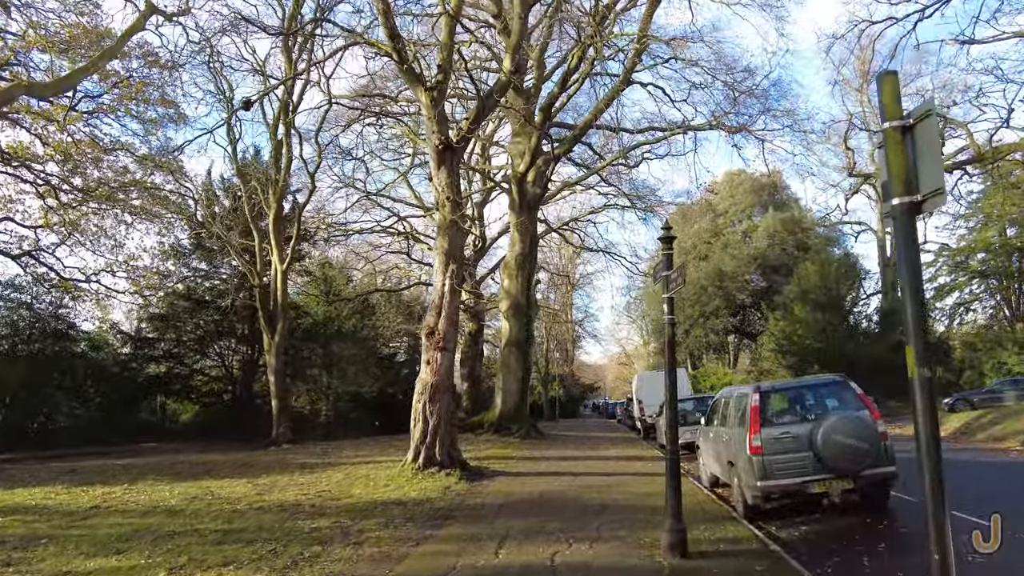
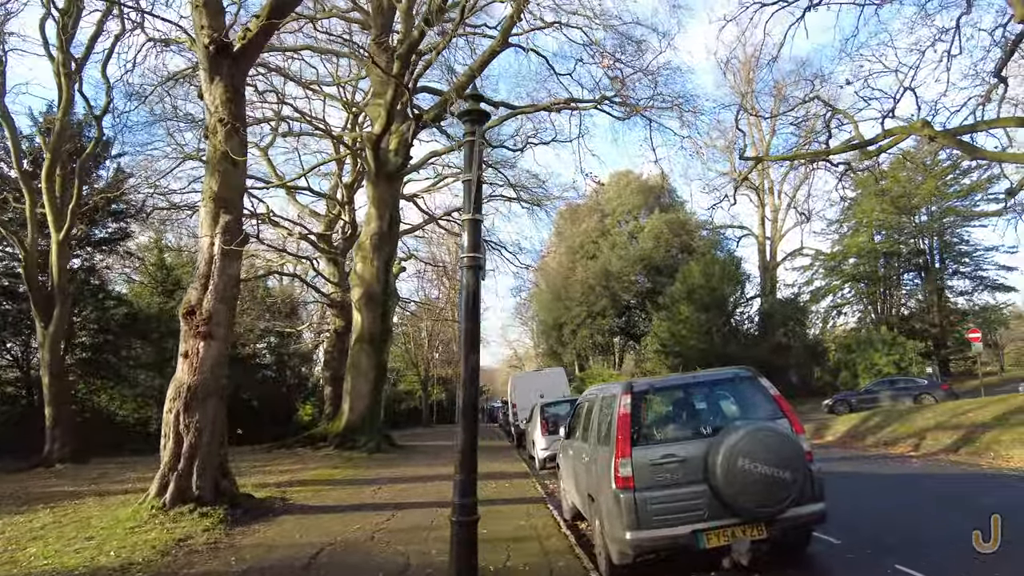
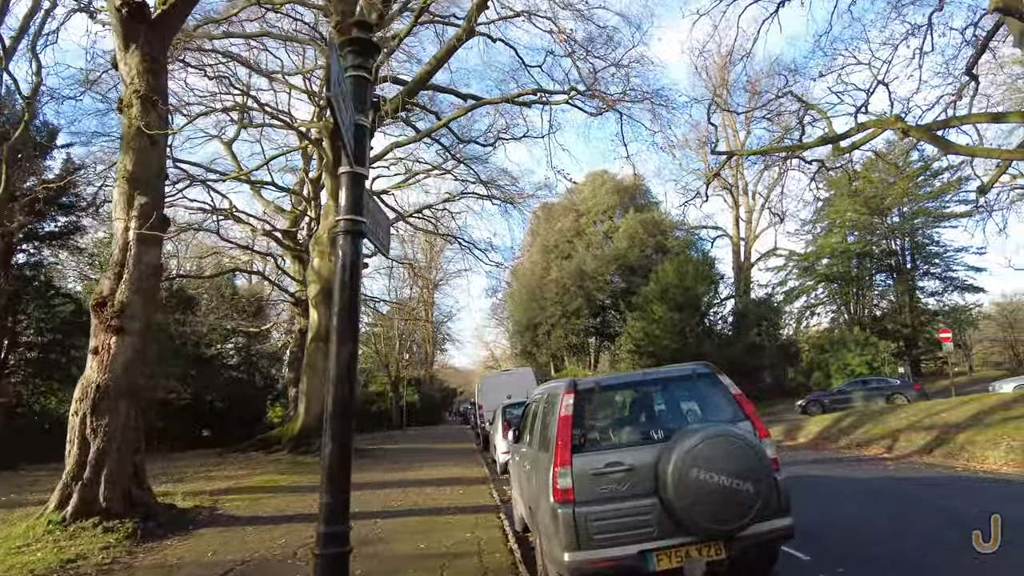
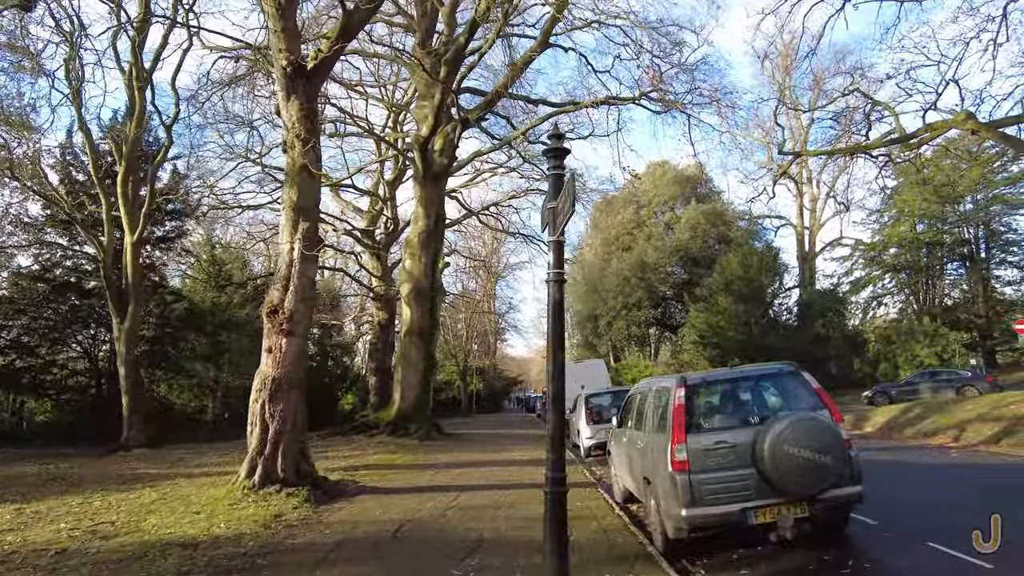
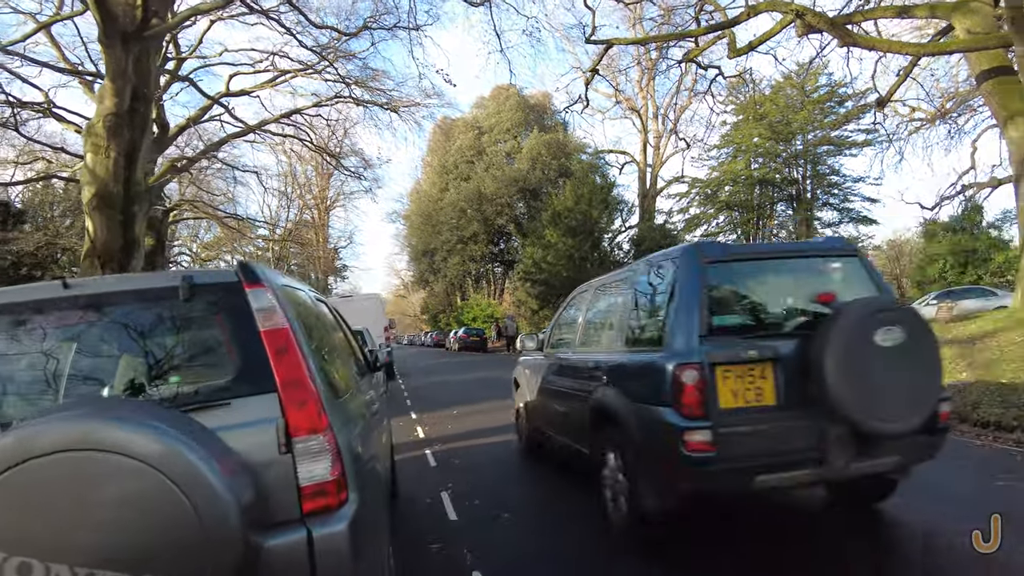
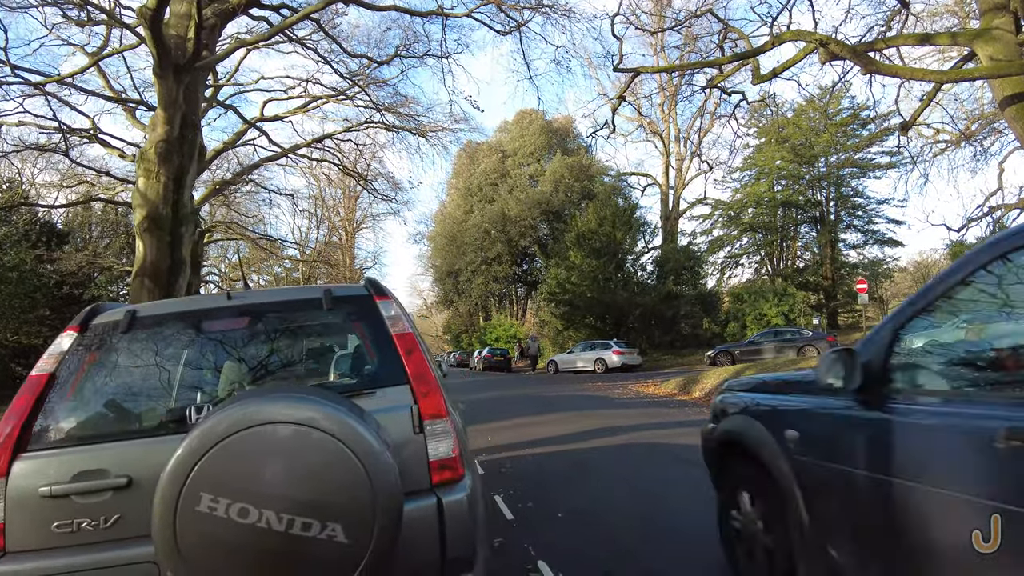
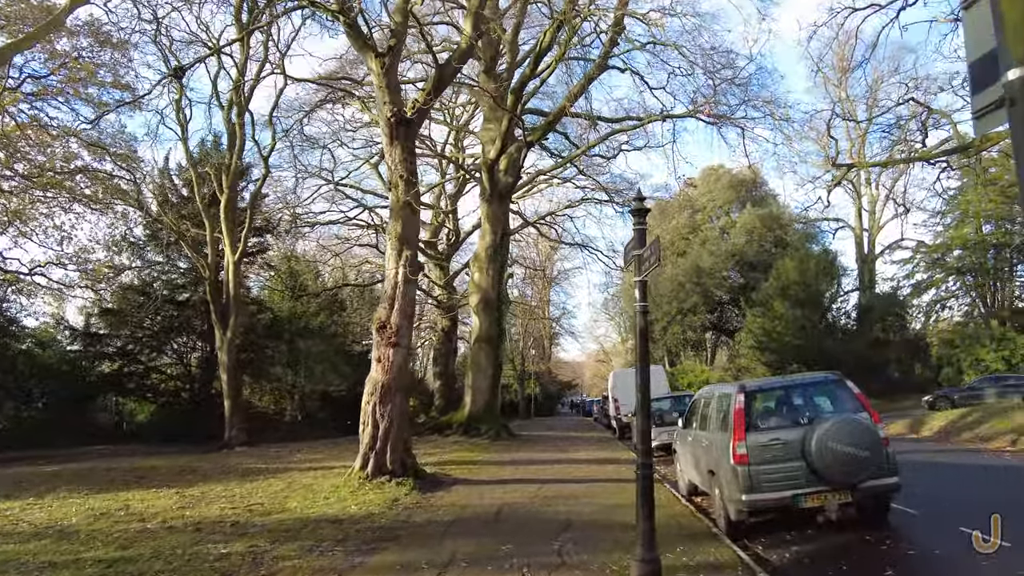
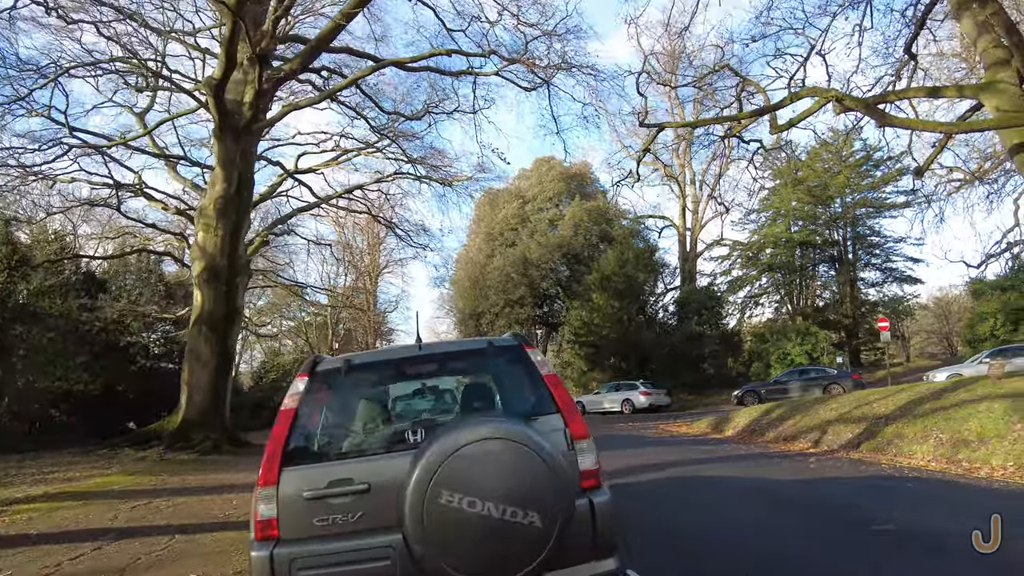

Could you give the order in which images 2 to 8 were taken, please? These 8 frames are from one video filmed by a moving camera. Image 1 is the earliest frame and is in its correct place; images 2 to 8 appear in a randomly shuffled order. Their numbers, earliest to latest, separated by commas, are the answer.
7, 4, 2, 3, 8, 6, 5
